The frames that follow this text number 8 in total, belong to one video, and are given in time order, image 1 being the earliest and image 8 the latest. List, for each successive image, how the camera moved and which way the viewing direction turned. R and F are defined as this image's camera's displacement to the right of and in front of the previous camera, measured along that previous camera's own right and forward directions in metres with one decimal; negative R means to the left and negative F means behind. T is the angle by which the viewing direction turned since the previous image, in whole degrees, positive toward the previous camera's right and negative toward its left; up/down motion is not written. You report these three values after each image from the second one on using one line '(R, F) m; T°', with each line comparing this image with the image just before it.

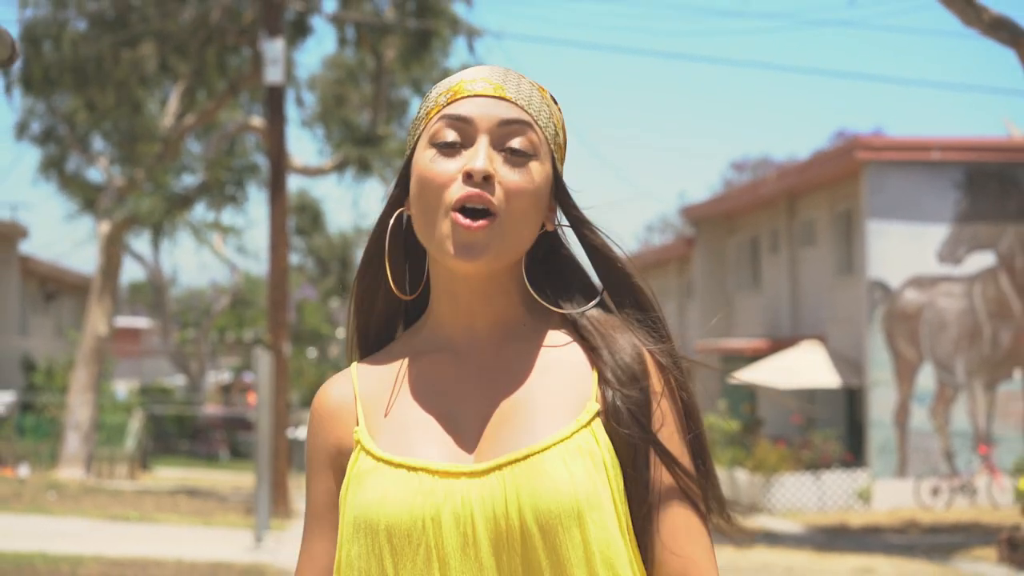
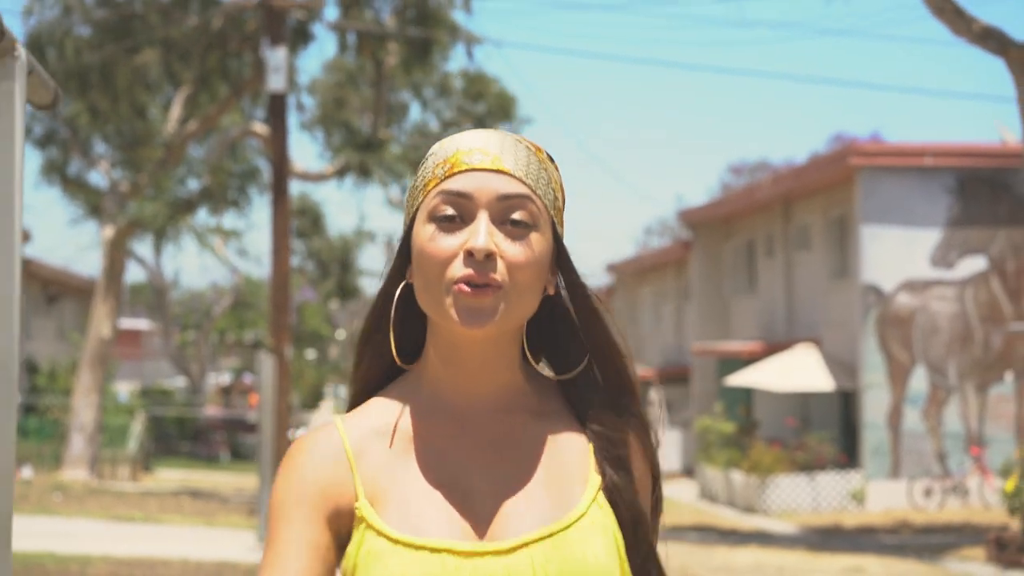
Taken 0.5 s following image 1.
(0.0, -0.2) m; 0°
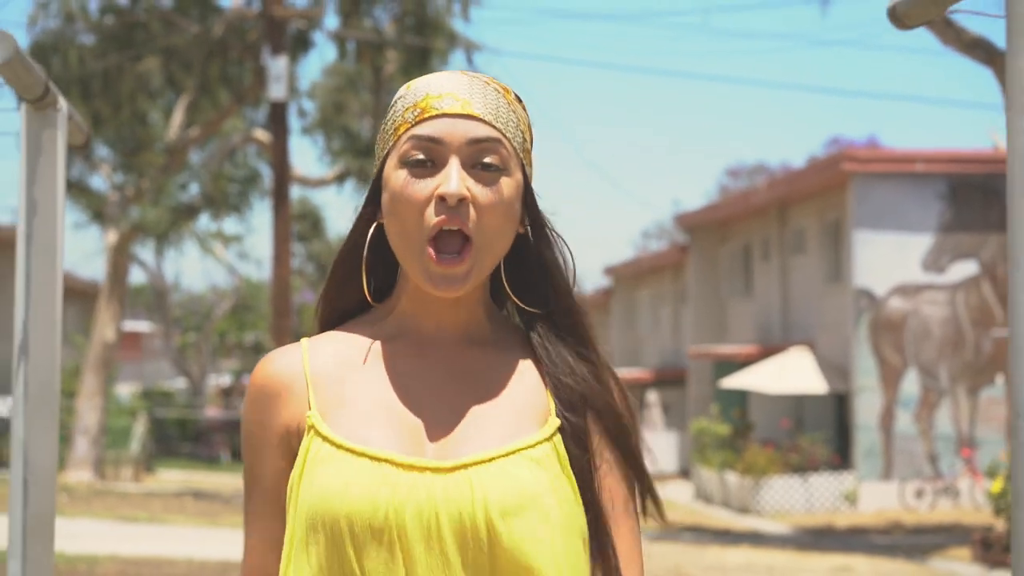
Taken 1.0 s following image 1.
(0.0, -0.3) m; 0°
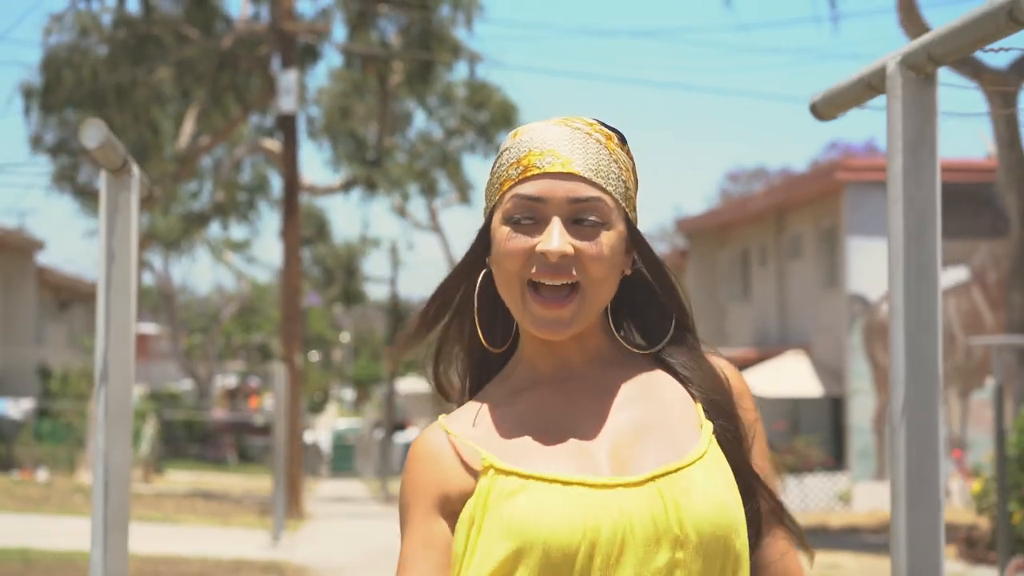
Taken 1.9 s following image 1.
(0.0, -0.5) m; 0°
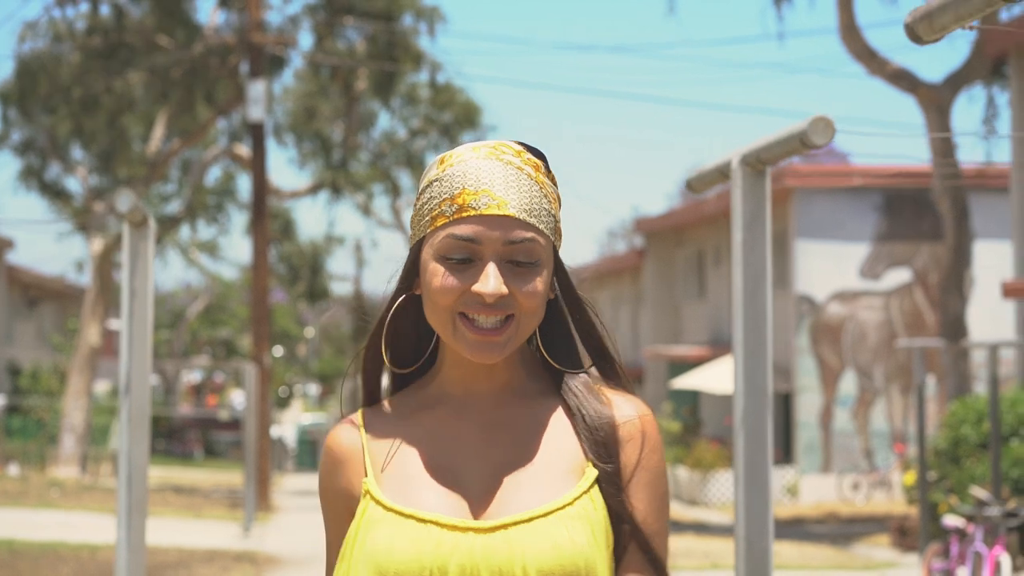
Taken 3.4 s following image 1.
(+0.1, -0.7) m; +2°
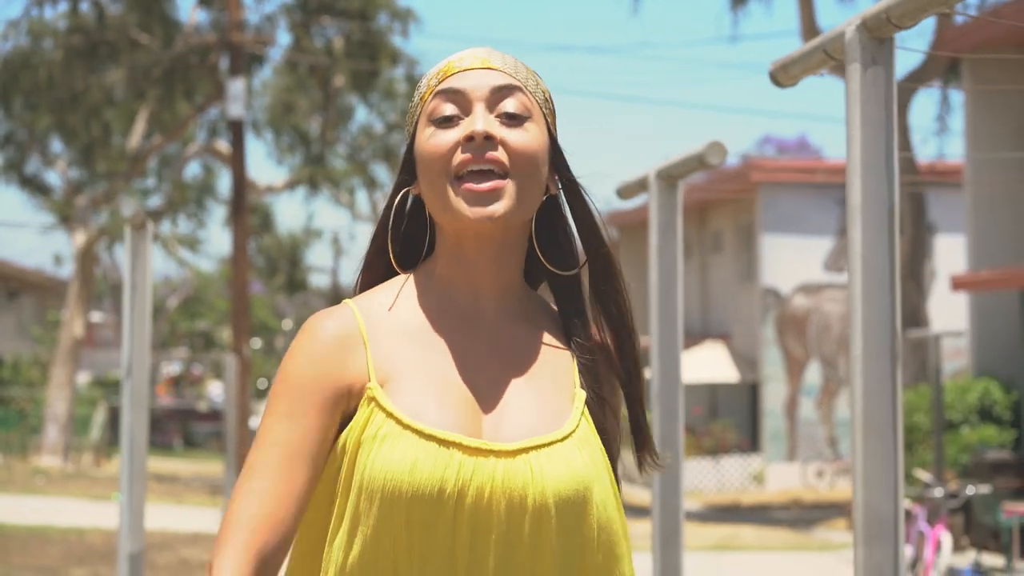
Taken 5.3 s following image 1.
(+0.1, -0.5) m; +1°
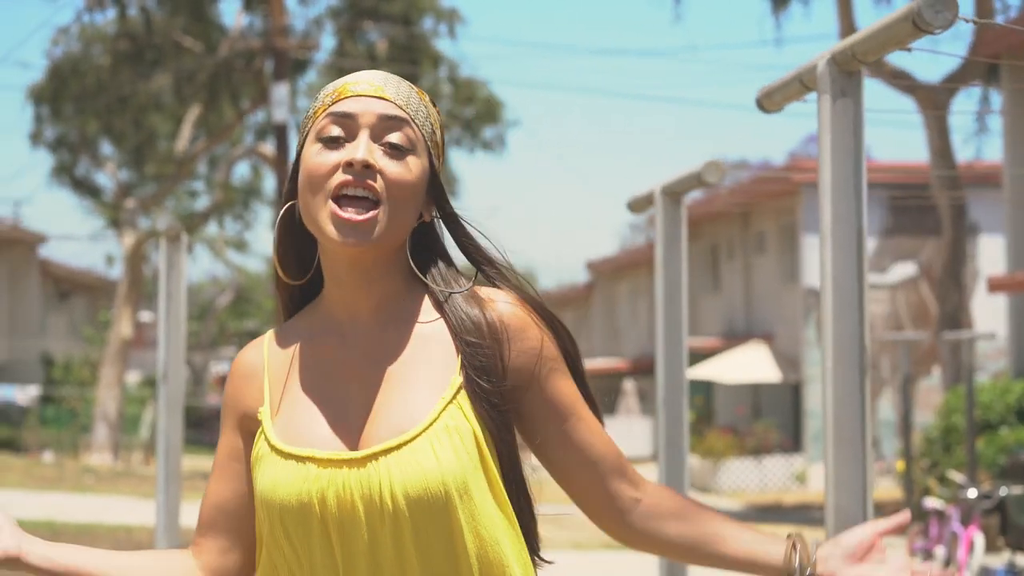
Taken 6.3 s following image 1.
(+0.1, -0.2) m; -2°
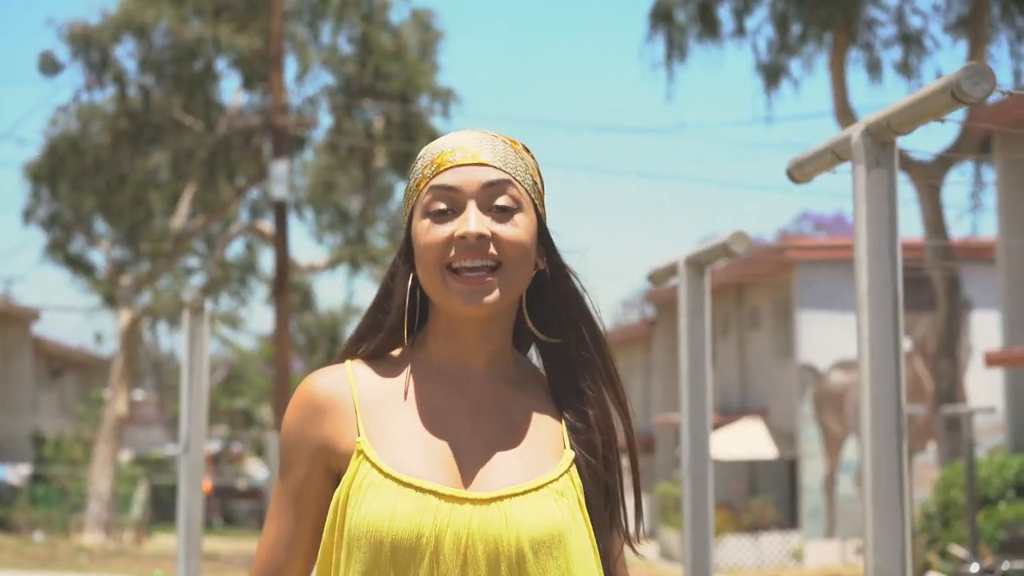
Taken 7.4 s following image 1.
(-0.1, -0.1) m; 0°
